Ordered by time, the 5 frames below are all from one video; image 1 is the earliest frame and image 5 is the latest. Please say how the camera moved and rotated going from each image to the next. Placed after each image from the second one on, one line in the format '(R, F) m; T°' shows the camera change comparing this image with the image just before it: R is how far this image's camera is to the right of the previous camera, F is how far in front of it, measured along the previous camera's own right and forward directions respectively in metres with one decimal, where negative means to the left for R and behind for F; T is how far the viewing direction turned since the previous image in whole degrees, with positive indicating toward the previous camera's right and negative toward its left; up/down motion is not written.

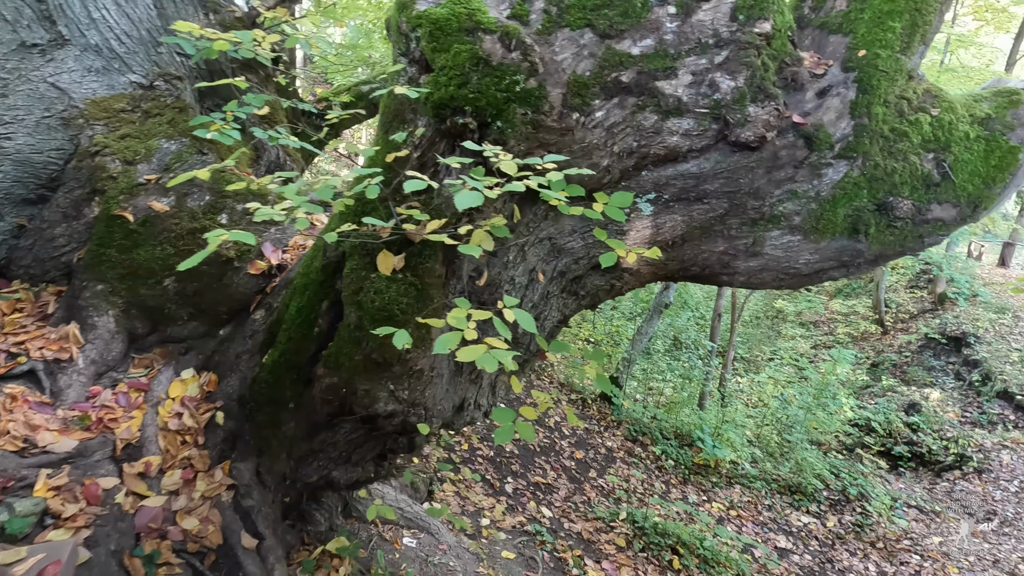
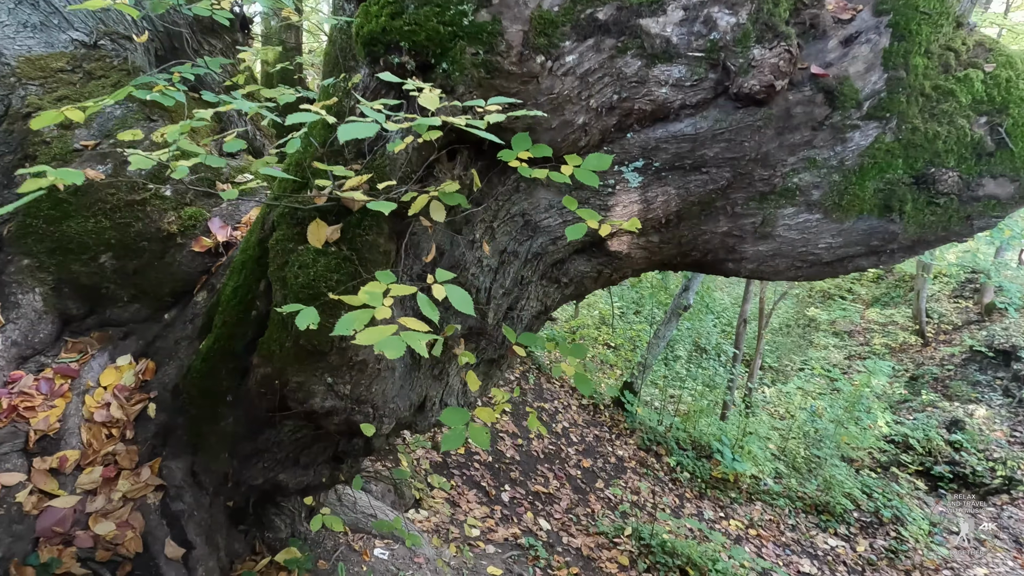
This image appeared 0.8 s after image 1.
(+0.3, +0.4) m; -3°
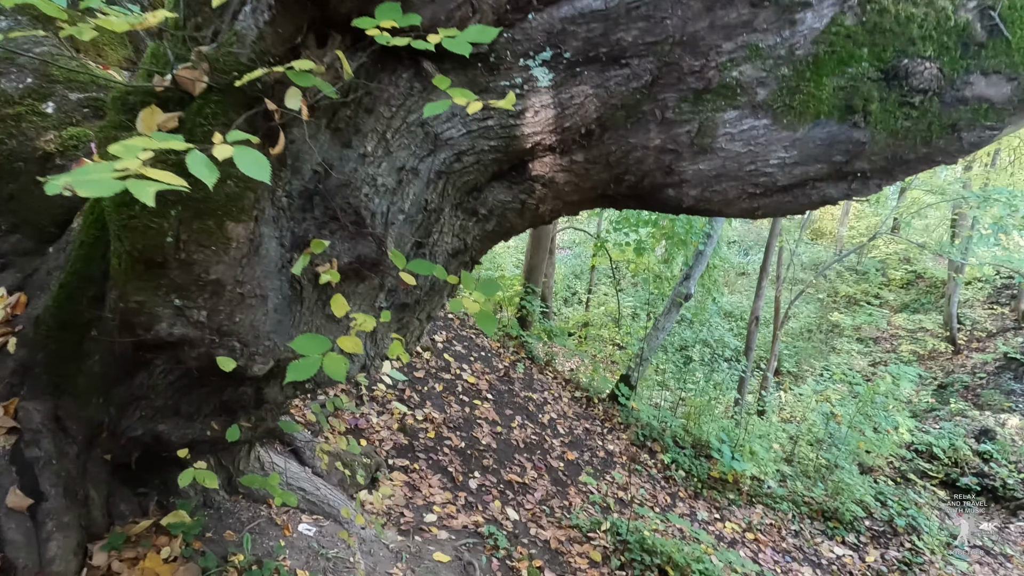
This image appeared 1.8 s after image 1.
(+0.6, +0.4) m; -3°
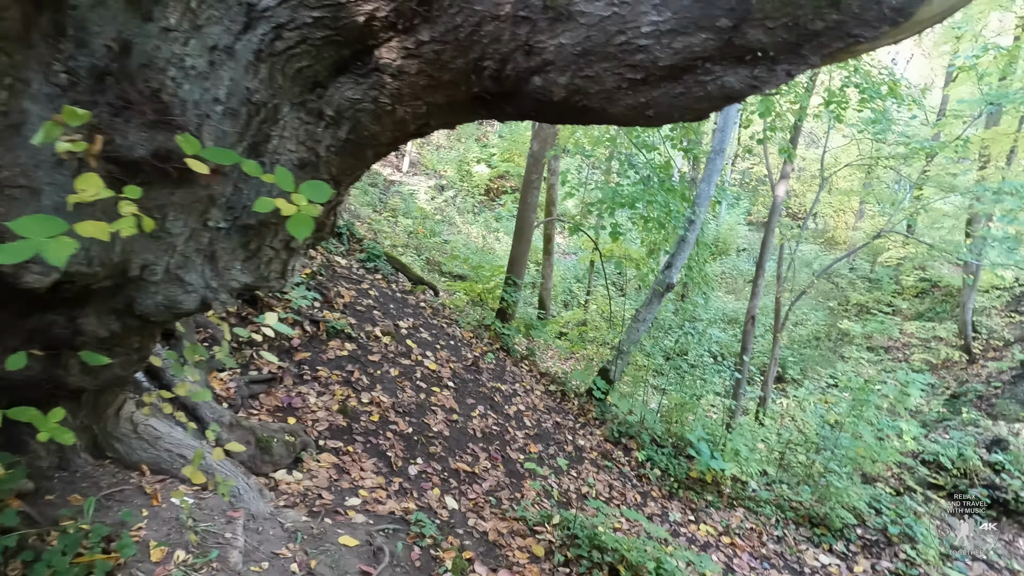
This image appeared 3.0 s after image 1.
(+0.7, +0.4) m; -2°
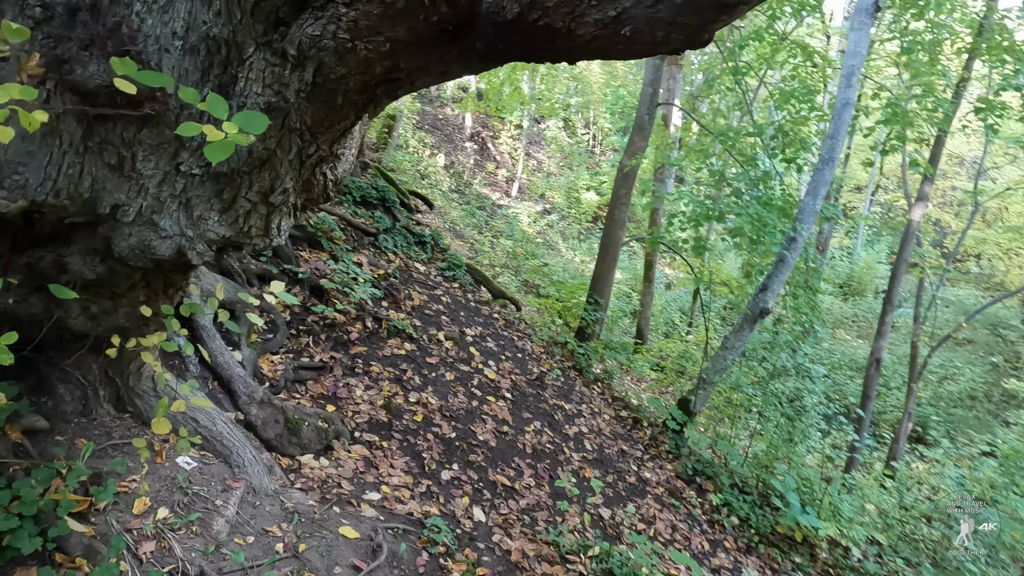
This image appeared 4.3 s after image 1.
(+0.6, +0.4) m; -12°
